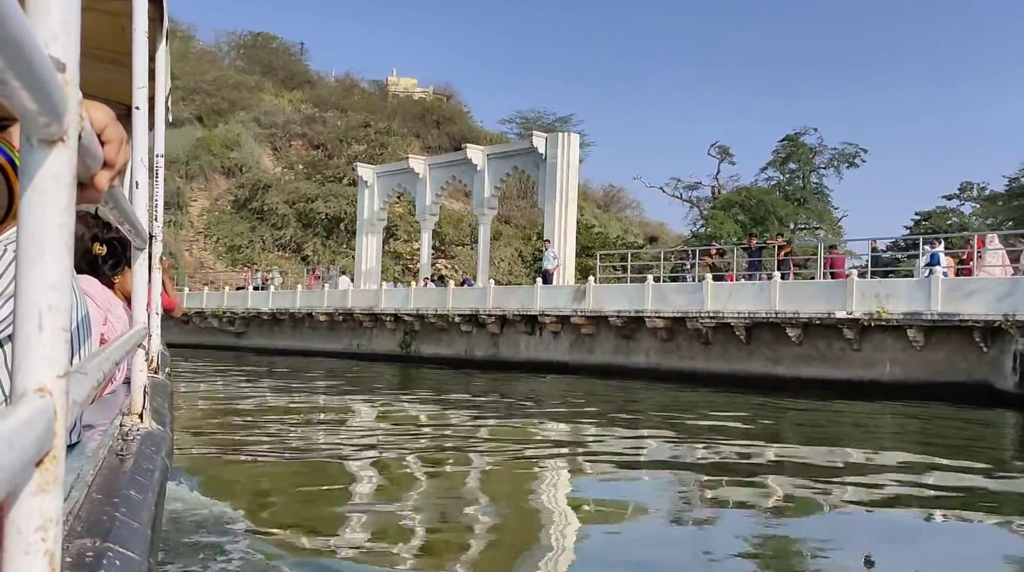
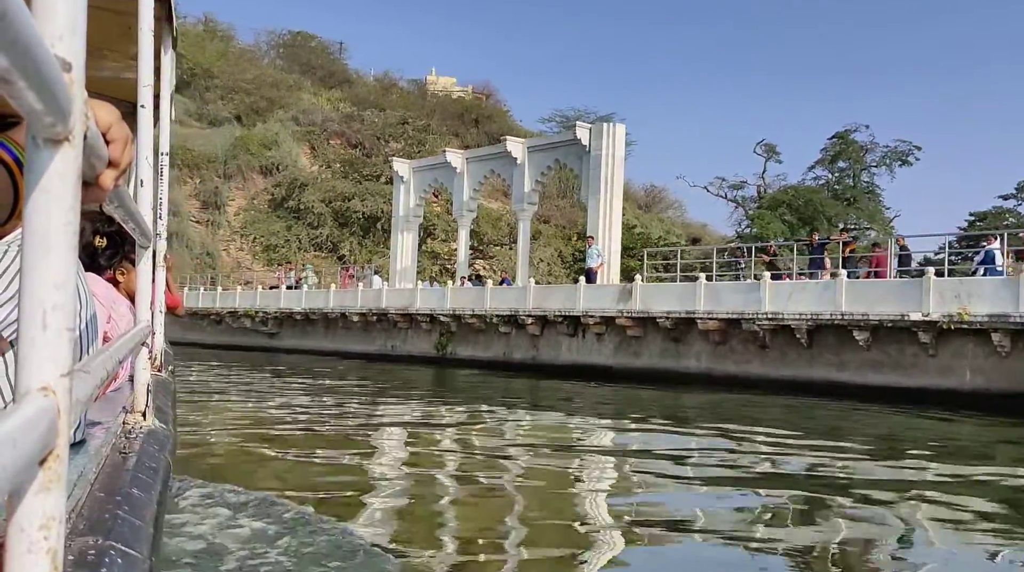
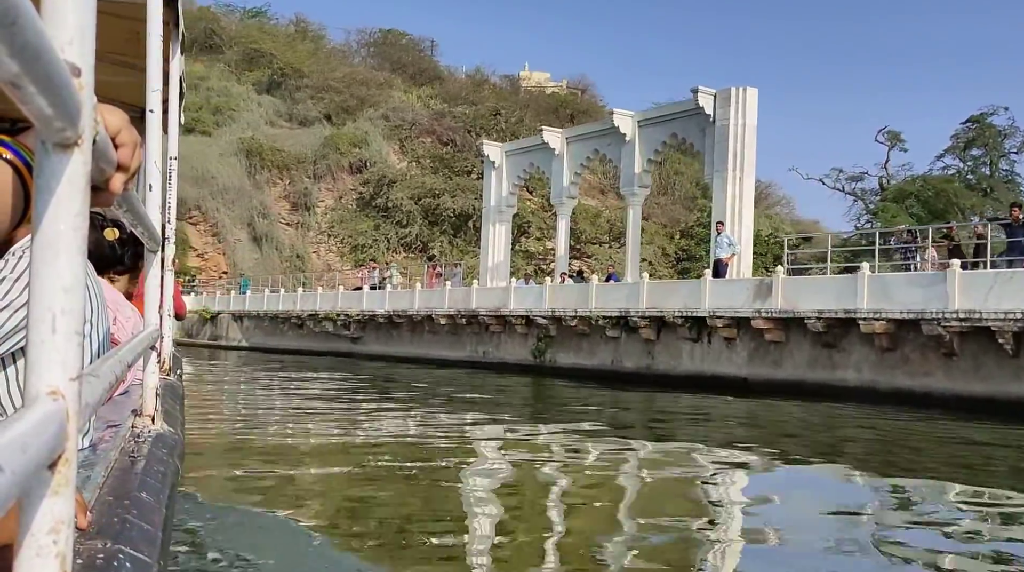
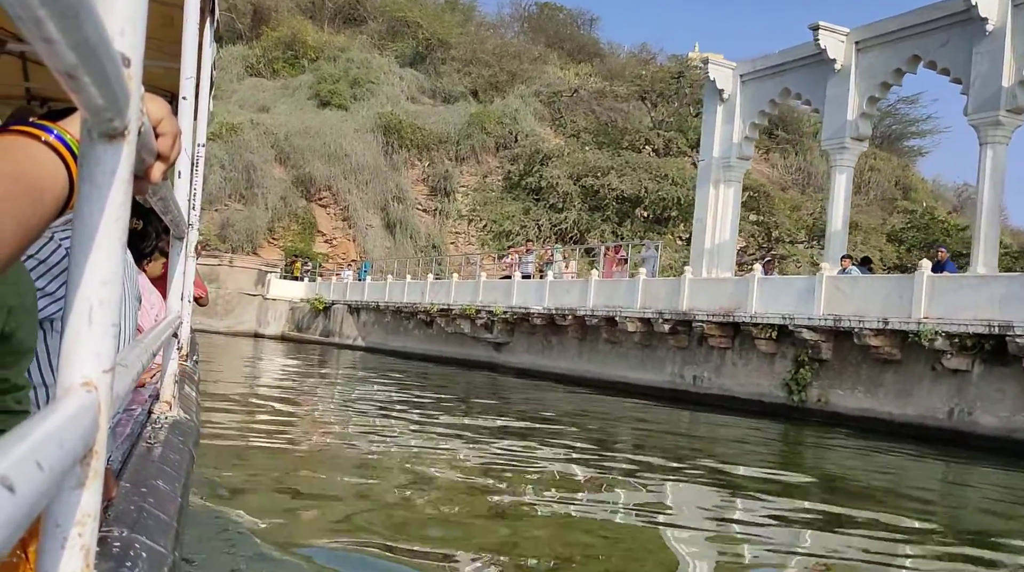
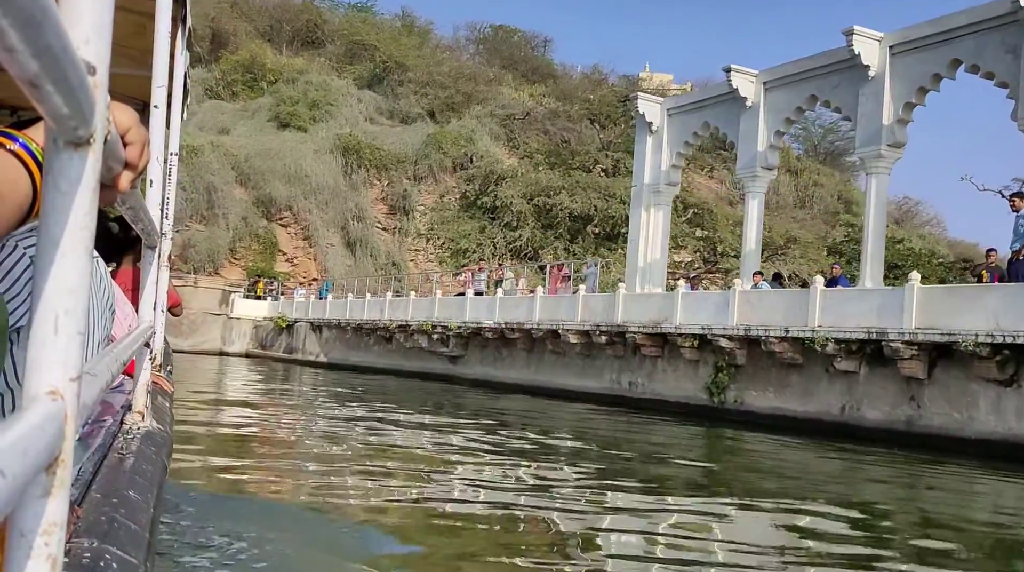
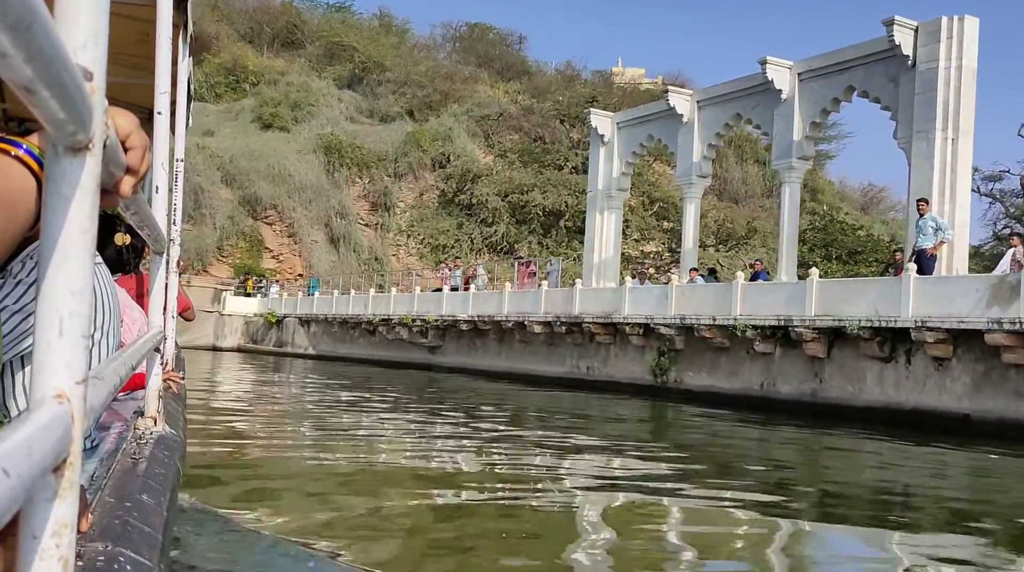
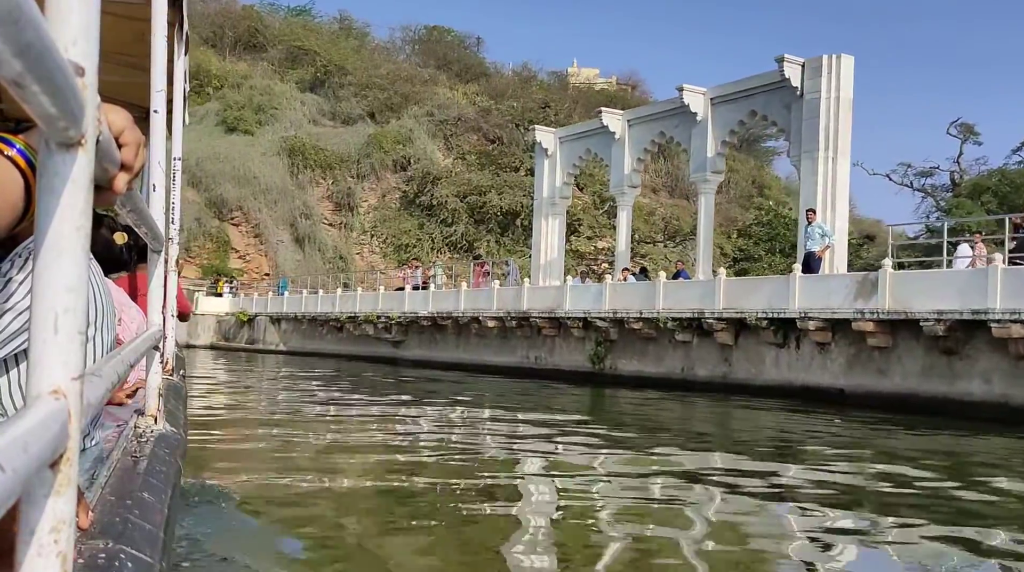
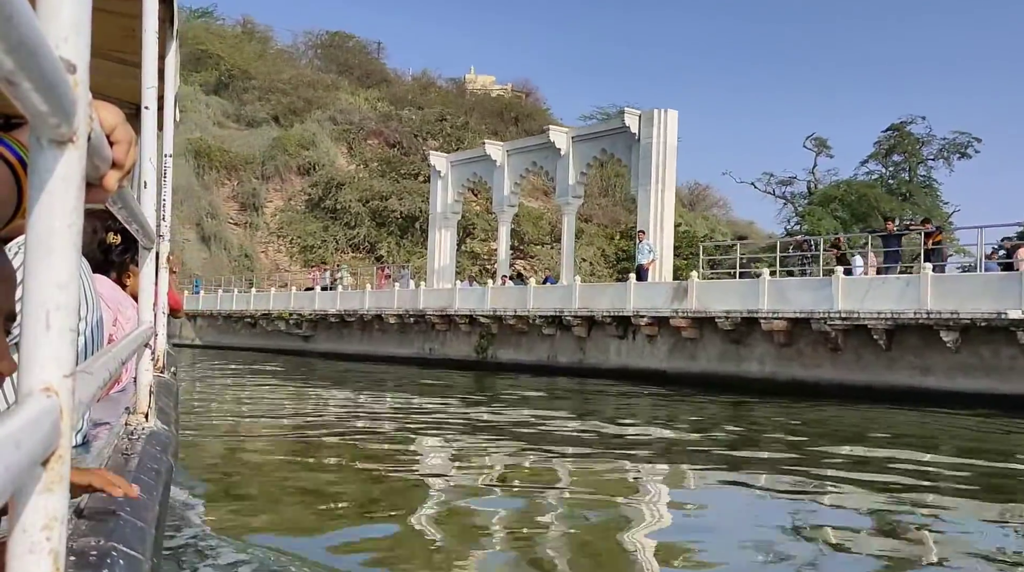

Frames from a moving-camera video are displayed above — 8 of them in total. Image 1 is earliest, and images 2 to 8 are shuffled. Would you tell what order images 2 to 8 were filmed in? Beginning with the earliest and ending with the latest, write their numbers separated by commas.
2, 8, 3, 7, 6, 5, 4
